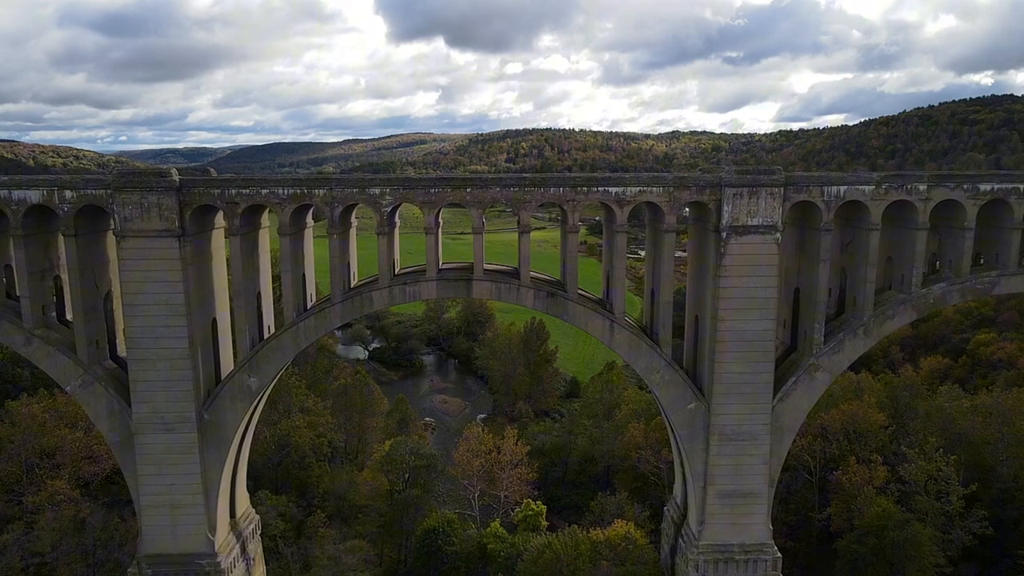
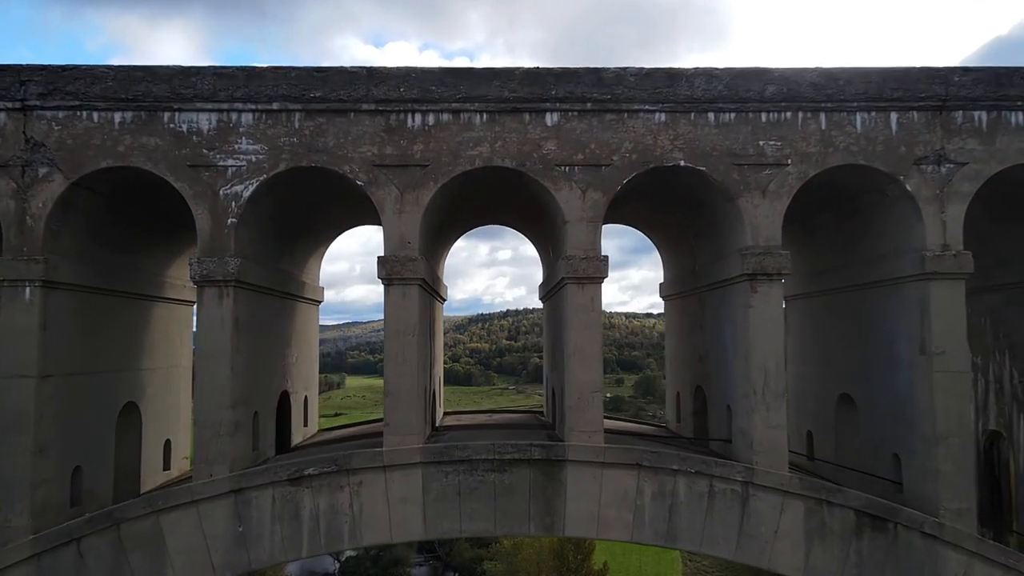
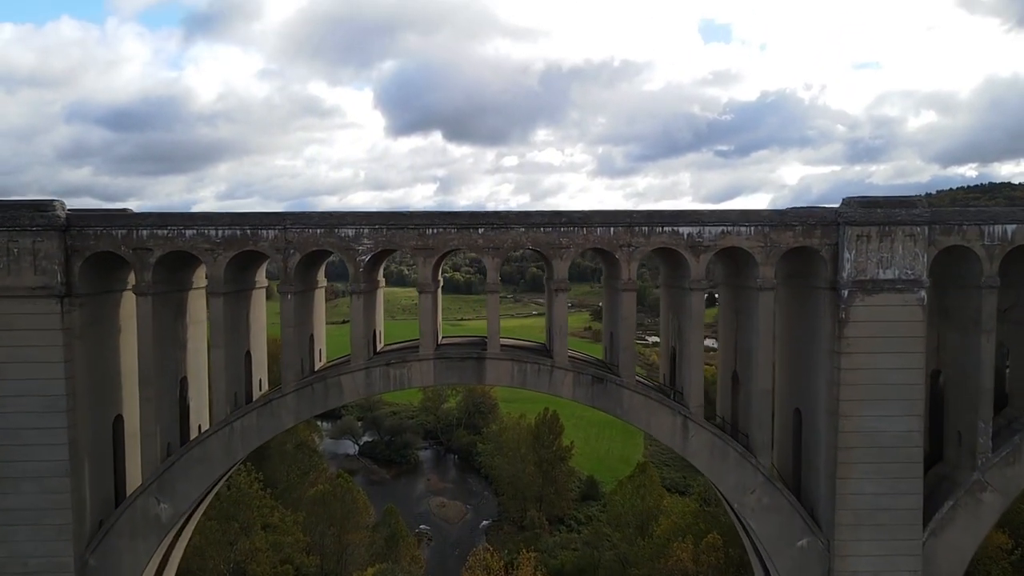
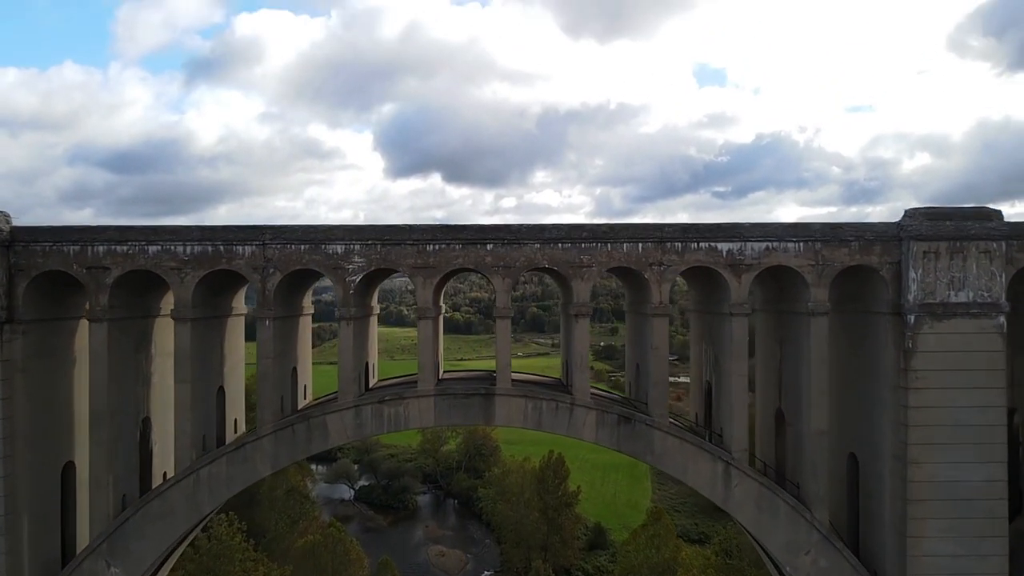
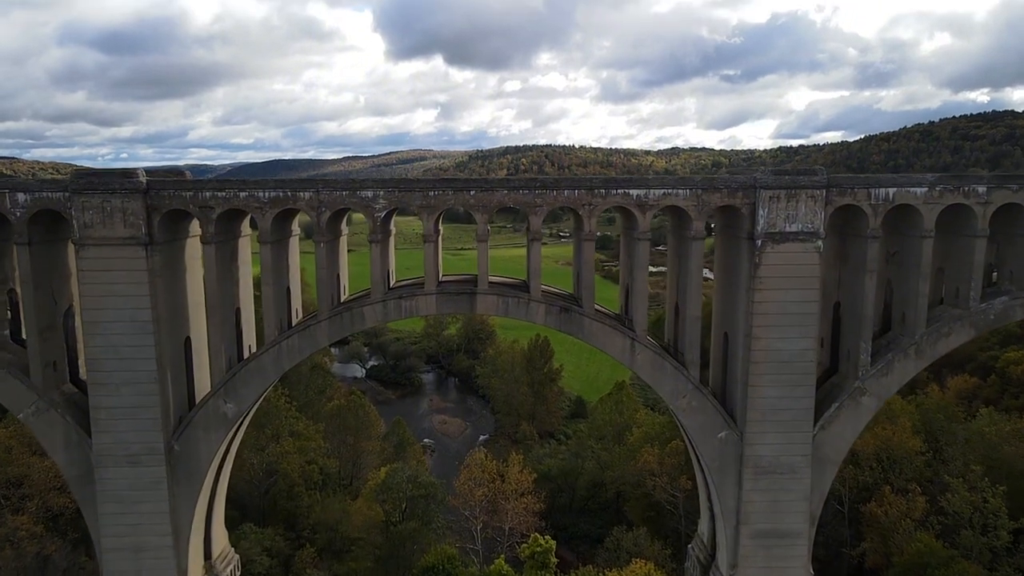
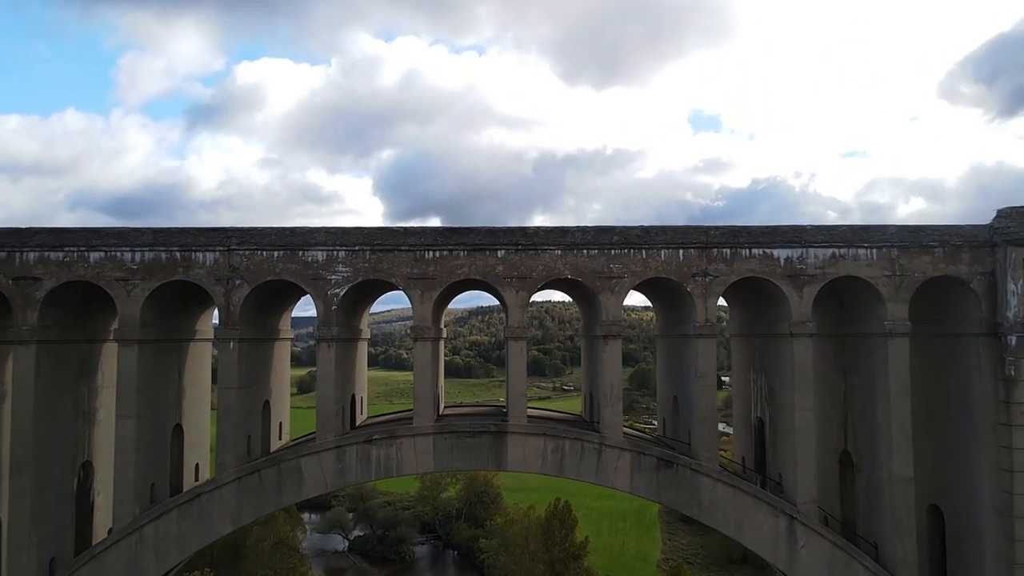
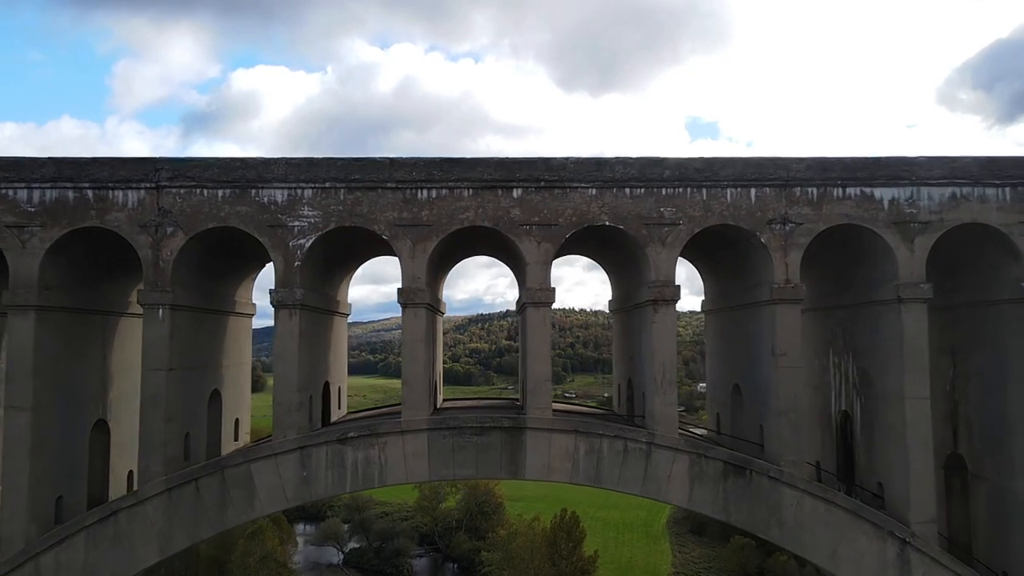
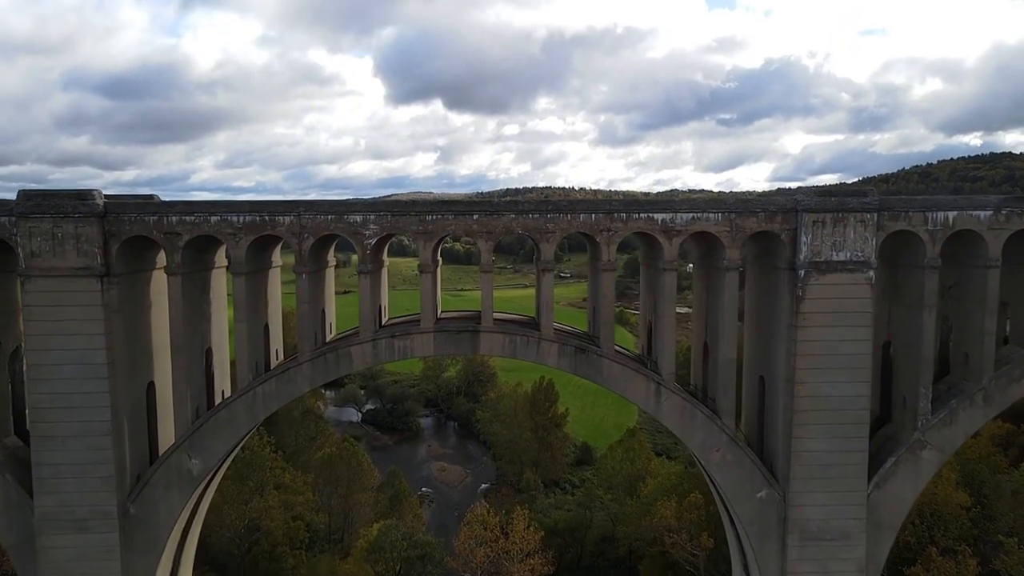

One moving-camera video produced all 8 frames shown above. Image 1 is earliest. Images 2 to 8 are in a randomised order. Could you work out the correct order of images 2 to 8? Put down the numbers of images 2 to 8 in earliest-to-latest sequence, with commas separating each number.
5, 8, 3, 4, 6, 7, 2
